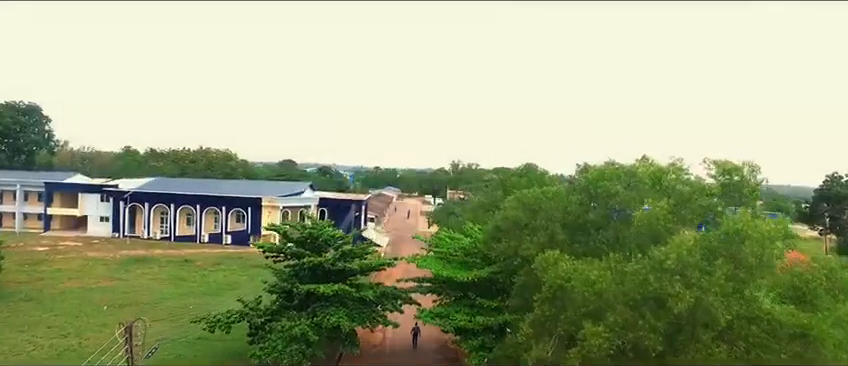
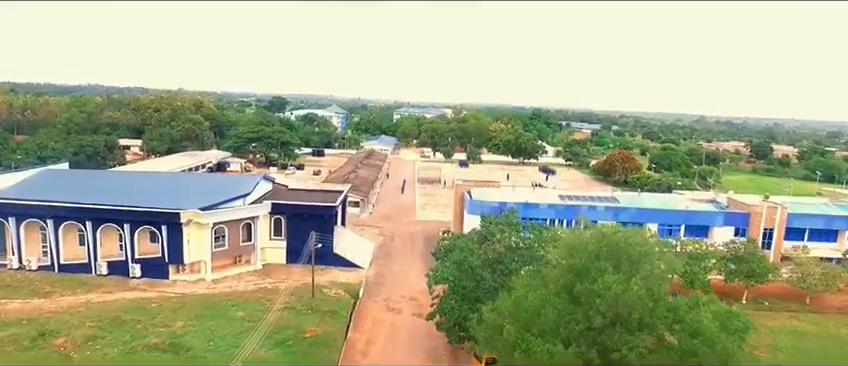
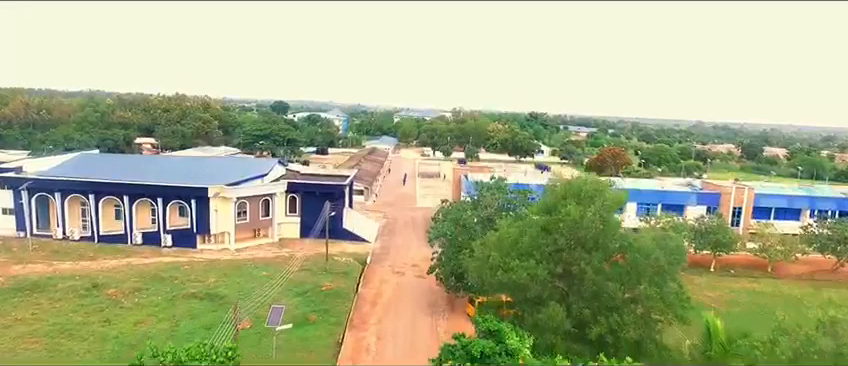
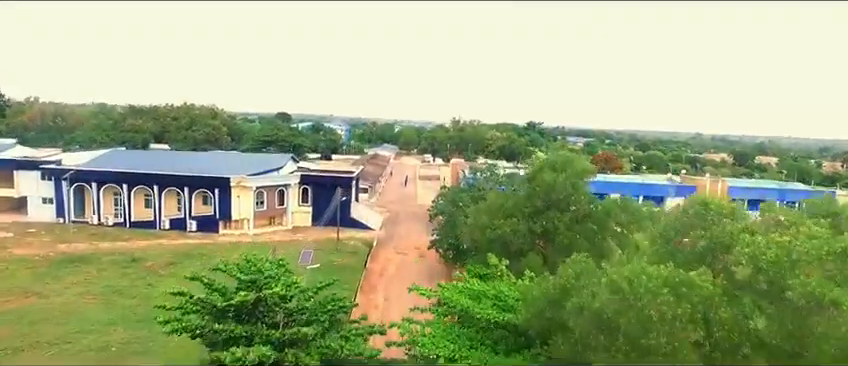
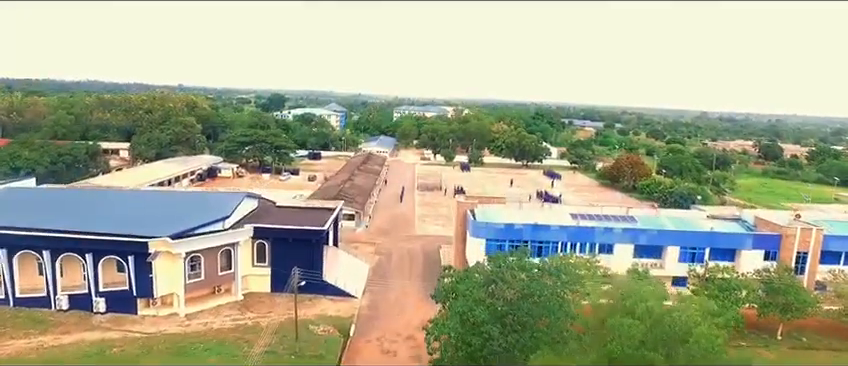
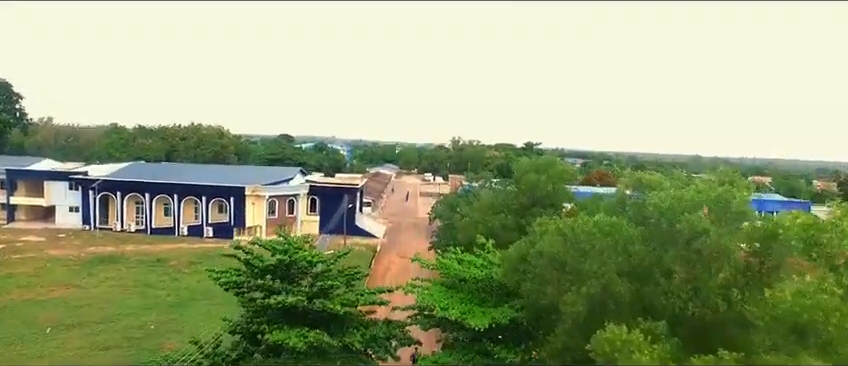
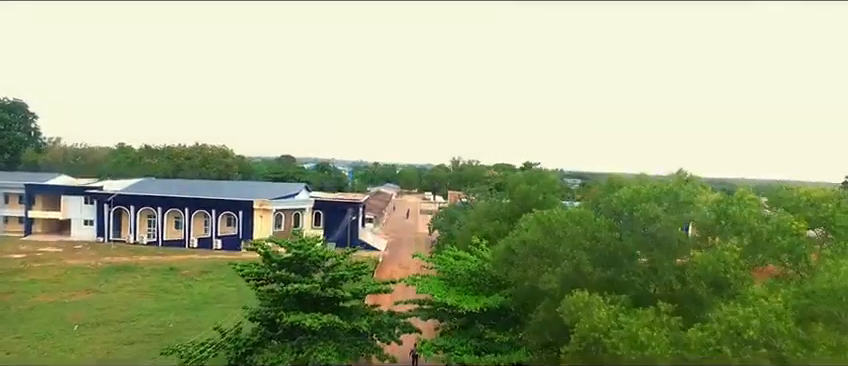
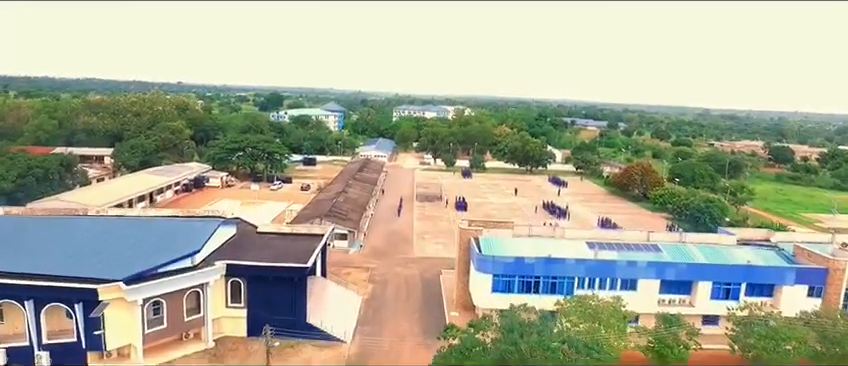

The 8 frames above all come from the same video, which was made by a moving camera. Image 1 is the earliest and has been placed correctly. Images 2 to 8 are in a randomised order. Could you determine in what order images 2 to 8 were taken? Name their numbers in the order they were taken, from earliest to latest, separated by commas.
7, 6, 4, 3, 2, 5, 8
